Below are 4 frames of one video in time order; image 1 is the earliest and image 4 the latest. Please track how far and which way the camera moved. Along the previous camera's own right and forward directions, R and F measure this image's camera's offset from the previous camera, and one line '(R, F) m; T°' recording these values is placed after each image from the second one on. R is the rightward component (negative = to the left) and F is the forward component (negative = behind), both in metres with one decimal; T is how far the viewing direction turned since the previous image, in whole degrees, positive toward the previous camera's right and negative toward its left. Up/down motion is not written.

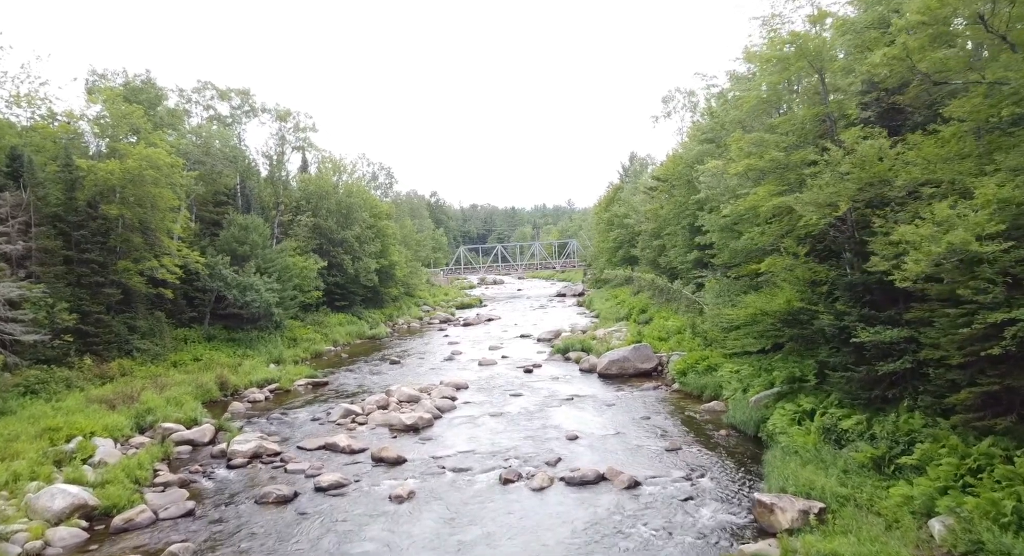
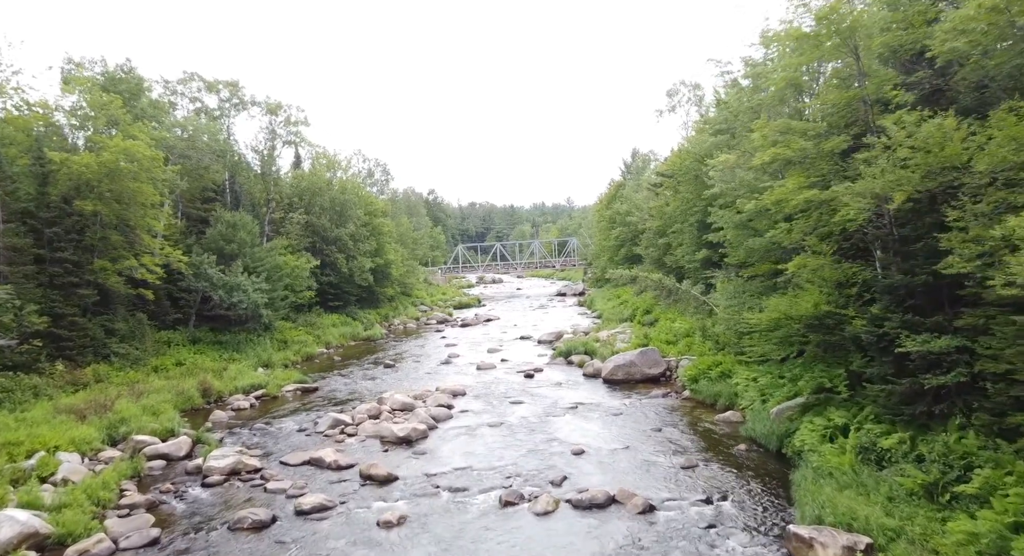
(0.0, +1.2) m; 0°
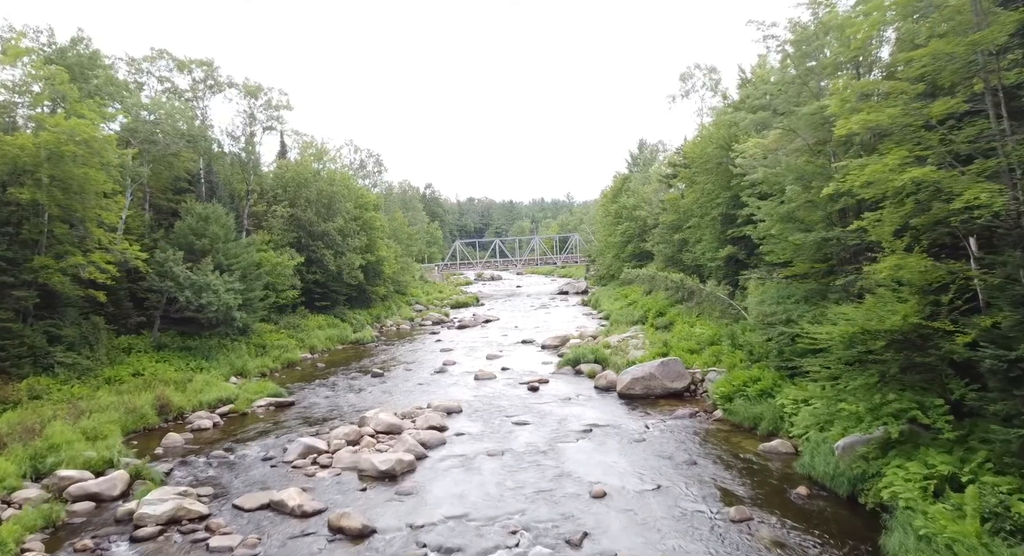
(-0.1, +2.7) m; 0°
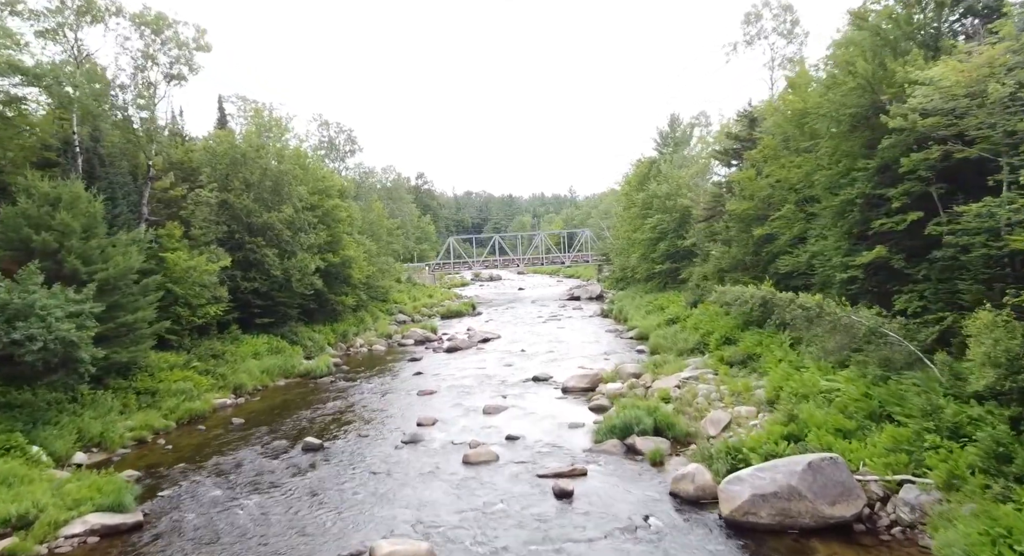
(-0.3, +8.9) m; 0°
